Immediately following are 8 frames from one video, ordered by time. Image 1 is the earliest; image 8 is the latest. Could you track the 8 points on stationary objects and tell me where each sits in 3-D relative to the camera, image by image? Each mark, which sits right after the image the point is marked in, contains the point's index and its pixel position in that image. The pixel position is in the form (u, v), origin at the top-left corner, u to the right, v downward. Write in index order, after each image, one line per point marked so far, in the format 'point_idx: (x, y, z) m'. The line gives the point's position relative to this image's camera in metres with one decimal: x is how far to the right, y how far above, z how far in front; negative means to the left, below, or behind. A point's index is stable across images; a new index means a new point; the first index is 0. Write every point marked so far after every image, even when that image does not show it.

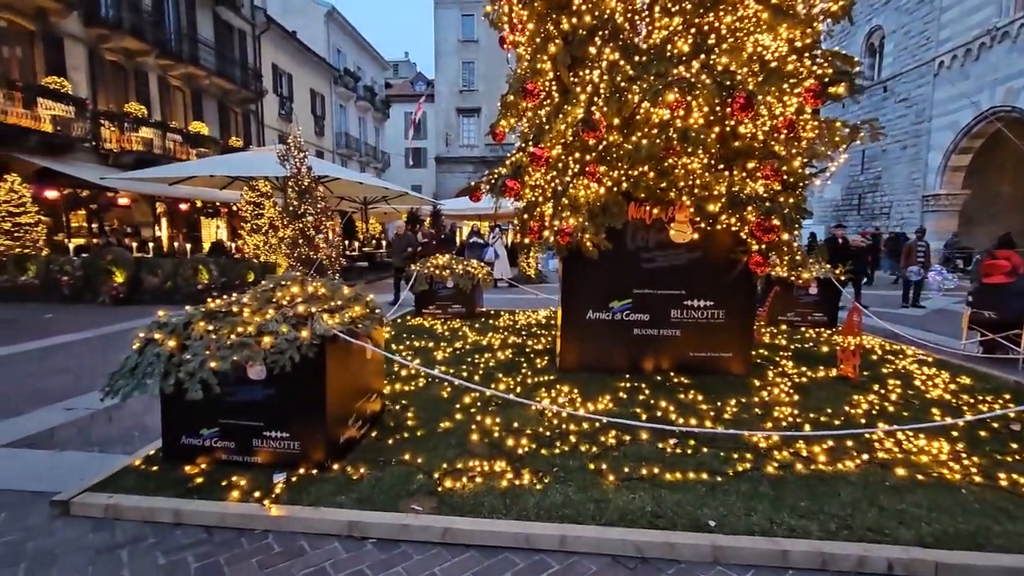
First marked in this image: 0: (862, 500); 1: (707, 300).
0: (+2.3, -1.4, +3.4) m
1: (+2.3, -0.1, +6.0) m
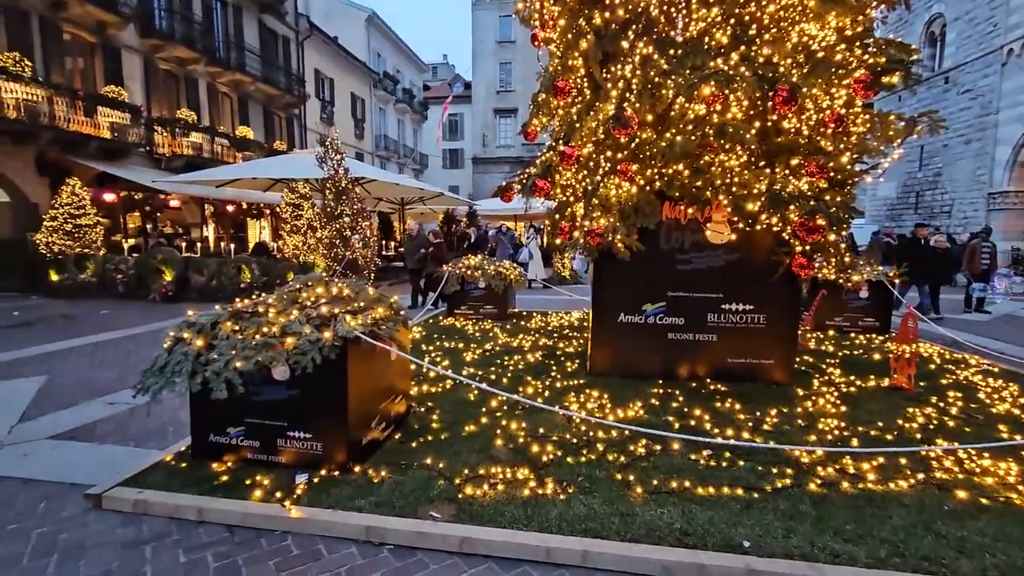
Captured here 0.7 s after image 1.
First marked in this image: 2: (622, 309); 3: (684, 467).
0: (+2.5, -1.4, +3.1) m
1: (+2.6, -0.2, +5.7) m
2: (+1.3, -0.2, +6.0) m
3: (+1.3, -1.3, +3.8) m
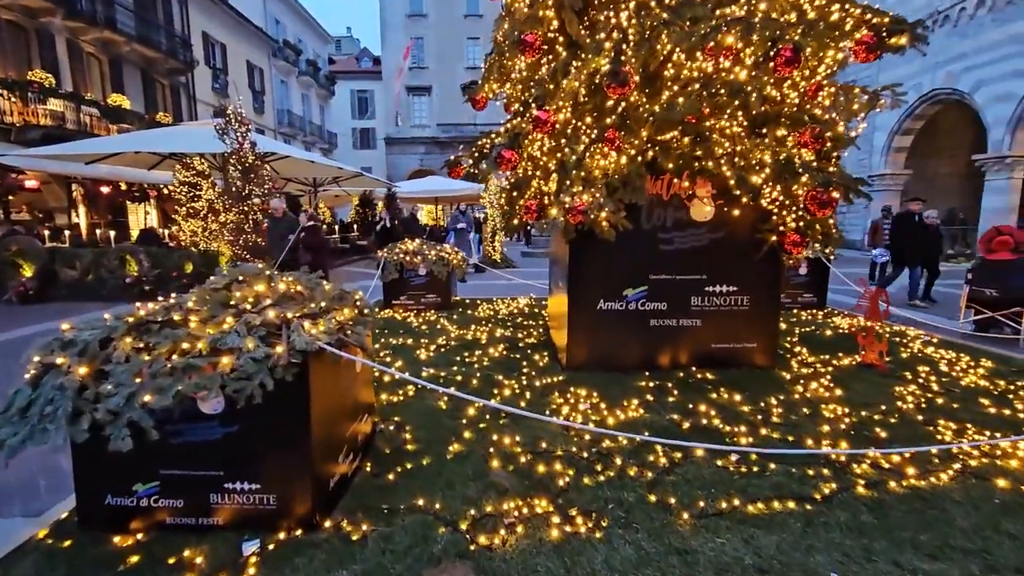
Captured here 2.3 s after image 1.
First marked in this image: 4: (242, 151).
0: (+2.6, -1.3, +2.8) m
1: (+2.3, 0.0, +5.4) m
2: (+0.9, -0.1, +5.4) m
3: (+1.3, -1.2, +3.3) m
4: (-5.2, +2.6, +9.9) m
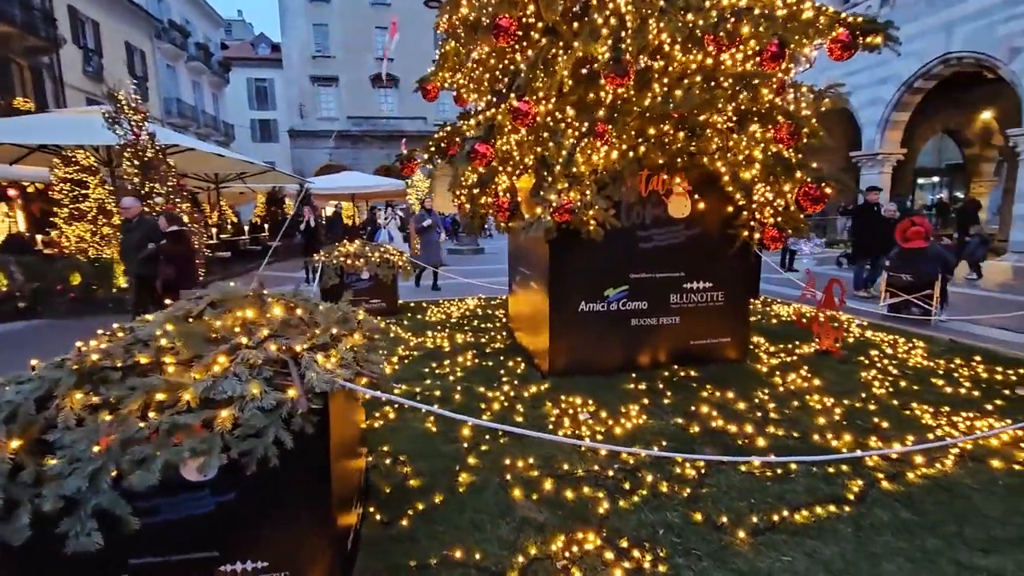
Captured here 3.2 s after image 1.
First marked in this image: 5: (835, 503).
0: (+2.8, -1.3, +2.9) m
1: (+2.0, +0.1, +5.4) m
2: (+0.7, -0.1, +5.2) m
3: (+1.5, -1.2, +3.2) m
4: (-6.2, +2.4, +8.5) m
5: (+1.9, -1.3, +3.0) m
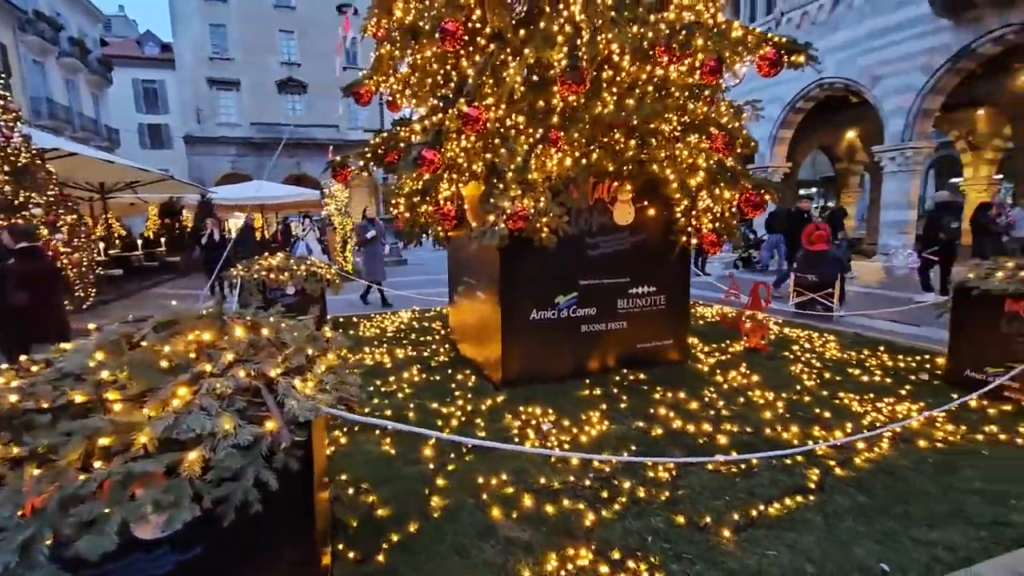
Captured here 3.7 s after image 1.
0: (+2.7, -1.2, +3.2) m
1: (+1.5, 0.0, +5.6) m
2: (+0.2, -0.2, +5.1) m
3: (+1.3, -1.2, +3.3) m
4: (-7.2, +2.1, +7.4) m
5: (+1.8, -1.3, +3.2) m
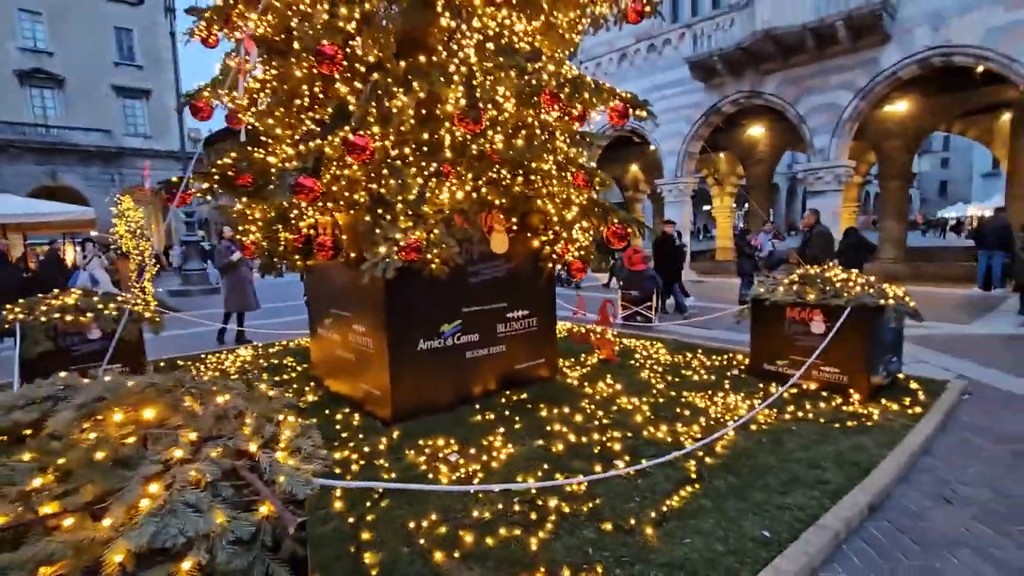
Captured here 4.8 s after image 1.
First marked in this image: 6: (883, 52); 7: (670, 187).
0: (+2.1, -1.4, +4.1) m
1: (+0.1, -0.3, +5.9) m
2: (-0.9, -0.5, +5.1) m
3: (+0.8, -1.4, +3.7) m
4: (-8.7, +1.4, +4.8) m
5: (+1.3, -1.4, +3.7) m
6: (+9.8, +6.3, +13.5) m
7: (+5.6, +3.6, +18.1) m
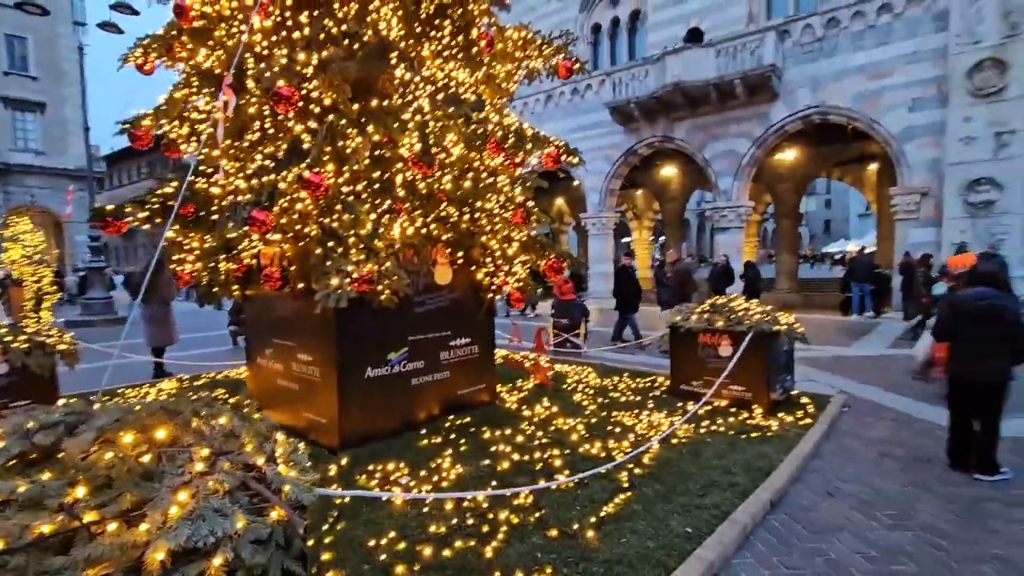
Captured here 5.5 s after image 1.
0: (+1.7, -1.6, +4.6) m
1: (-0.6, -0.6, +6.2) m
2: (-1.5, -0.8, +5.2) m
3: (+0.4, -1.6, +4.0) m
4: (-9.2, +1.1, +3.9) m
5: (+0.9, -1.7, +4.1) m
6: (+7.9, +5.4, +15.5) m
7: (+3.1, +2.5, +19.3) m
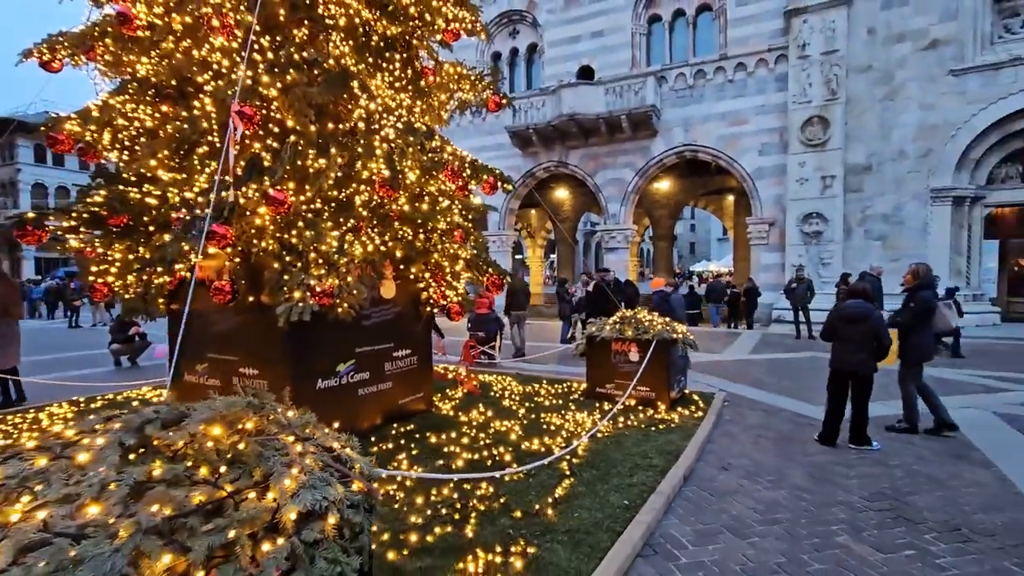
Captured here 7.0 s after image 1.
0: (+1.2, -1.8, +5.4) m
1: (-1.4, -0.8, +6.5) m
2: (-2.0, -0.9, +5.4) m
3: (+0.1, -1.8, +4.6) m
4: (-9.3, +1.1, +2.5) m
5: (+0.5, -1.8, +4.8) m
6: (+4.9, +4.9, +17.6) m
7: (-0.6, +1.9, +20.2) m
